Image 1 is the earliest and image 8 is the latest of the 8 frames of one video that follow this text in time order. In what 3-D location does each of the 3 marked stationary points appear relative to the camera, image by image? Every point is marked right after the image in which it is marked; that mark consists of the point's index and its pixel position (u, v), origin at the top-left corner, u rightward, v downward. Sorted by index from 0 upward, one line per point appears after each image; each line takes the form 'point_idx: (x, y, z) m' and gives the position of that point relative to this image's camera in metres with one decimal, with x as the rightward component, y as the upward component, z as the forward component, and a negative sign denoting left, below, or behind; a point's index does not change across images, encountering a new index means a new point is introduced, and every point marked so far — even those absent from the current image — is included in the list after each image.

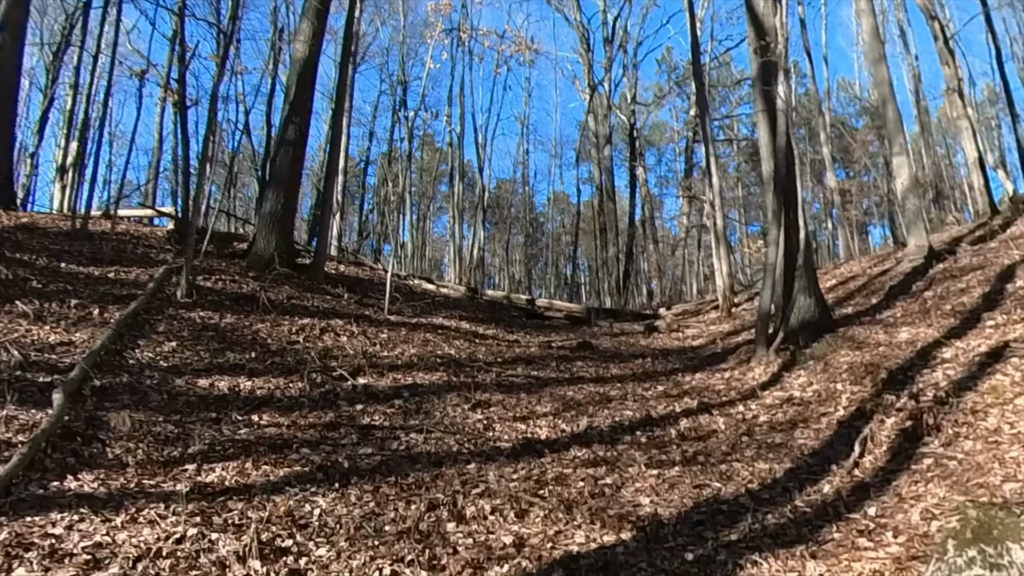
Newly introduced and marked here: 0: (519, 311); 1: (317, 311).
0: (+0.1, -0.5, +12.8) m
1: (-2.6, -0.3, +8.6) m
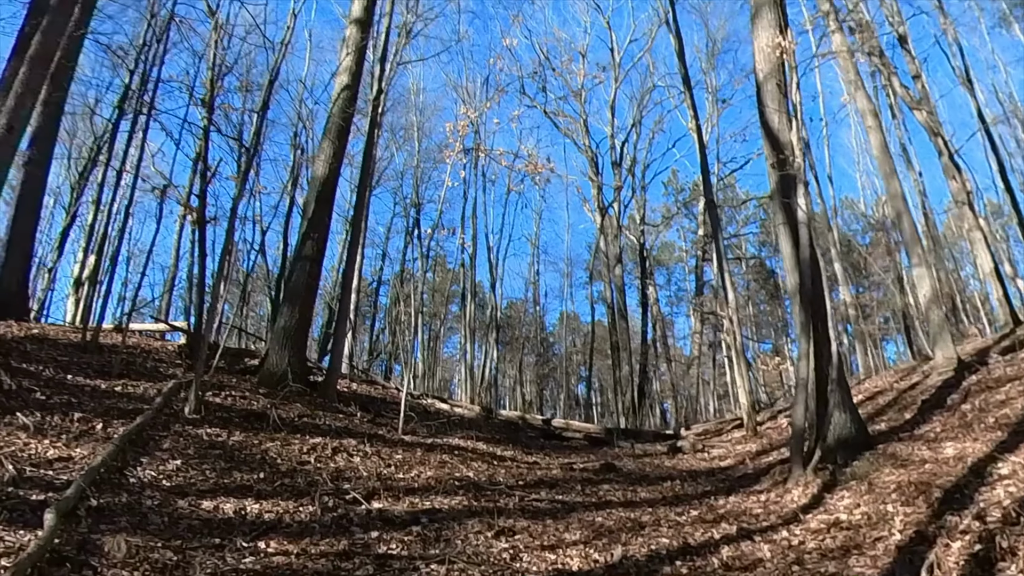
0: (+0.4, -2.7, +12.3) m
1: (-2.3, -1.8, +8.2) m
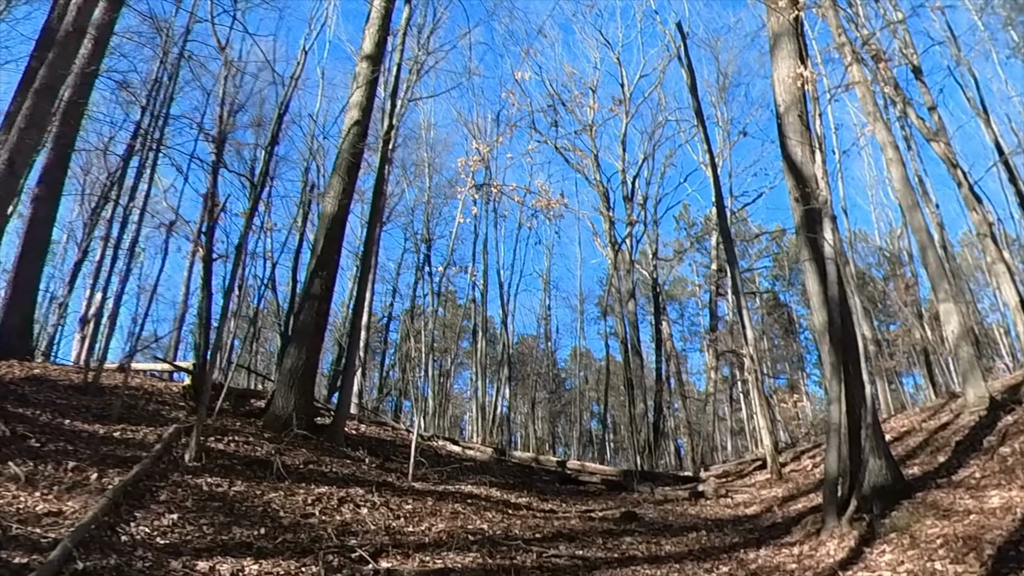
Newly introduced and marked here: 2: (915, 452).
0: (+0.7, -3.4, +11.8) m
1: (-2.1, -2.3, +7.8) m
2: (+6.0, -2.5, +9.8) m
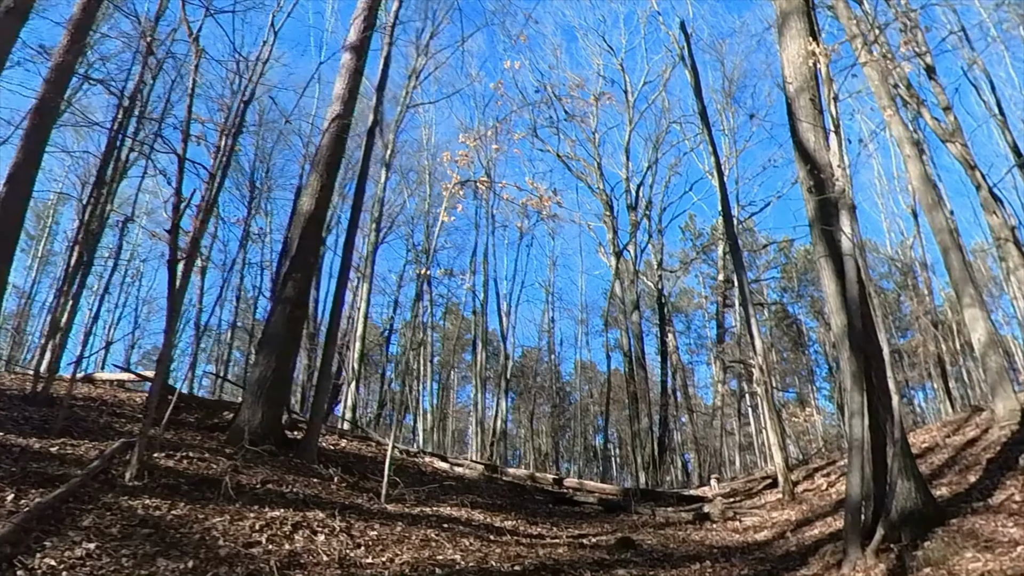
0: (+0.5, -3.5, +10.9) m
1: (-2.3, -2.3, +7.0) m
2: (+5.8, -2.5, +8.9) m
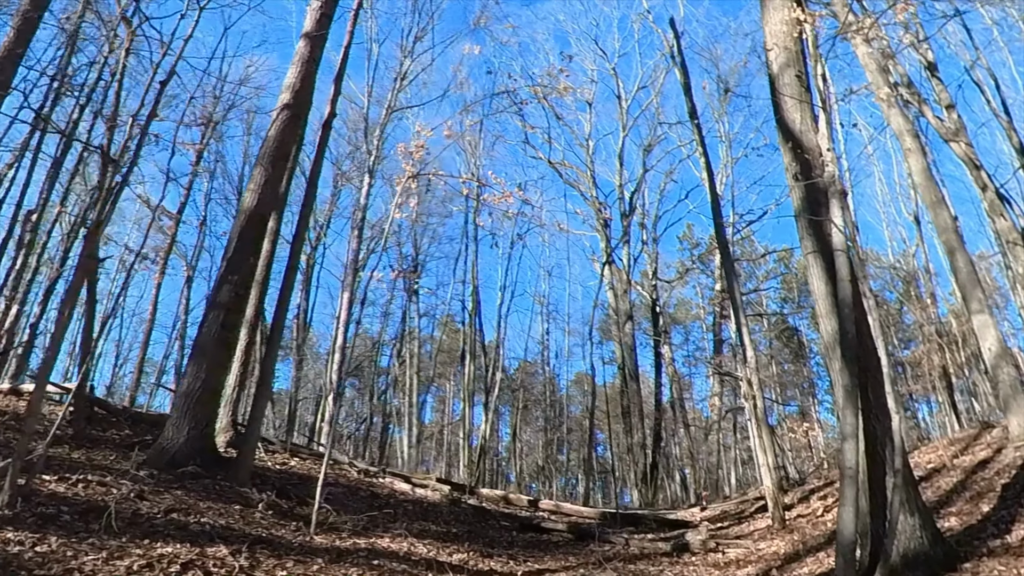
0: (0.0, -3.5, +9.9) m
1: (-2.9, -2.3, +6.1) m
2: (+5.3, -2.6, +7.9) m
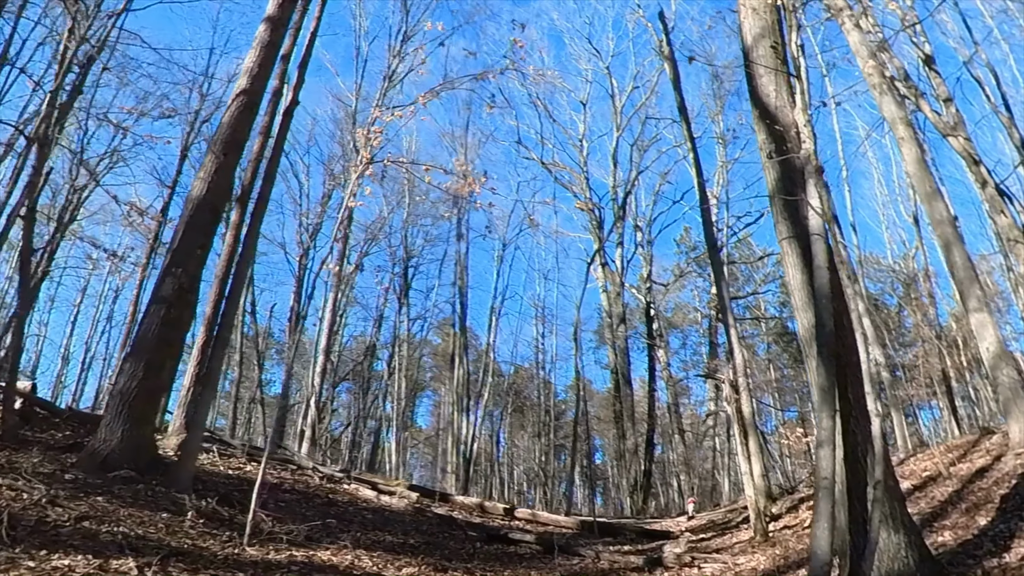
0: (-0.5, -3.5, +9.3) m
1: (-3.4, -2.2, +5.5) m
2: (+4.8, -2.5, +7.3) m
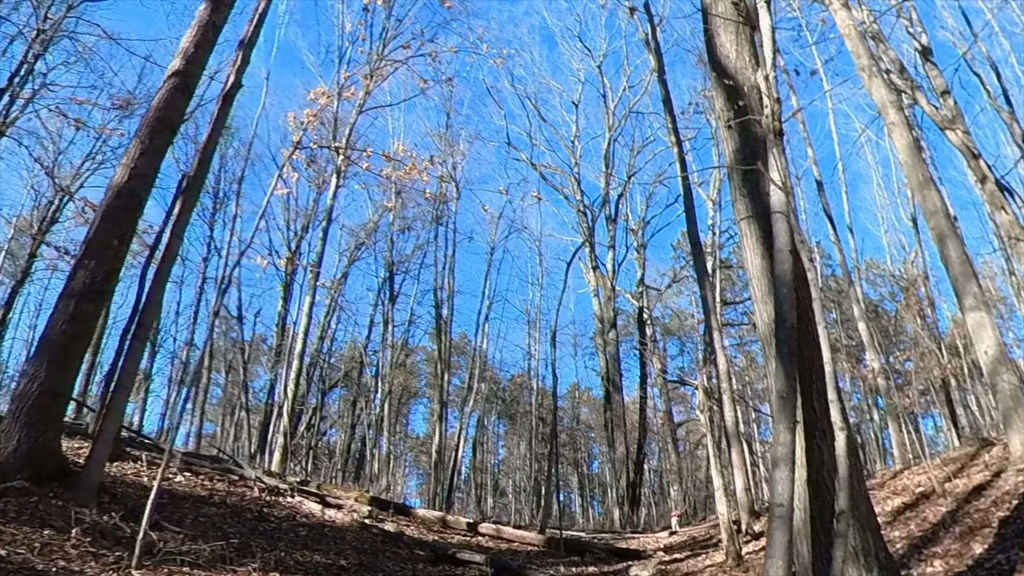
0: (-1.1, -3.4, +8.5) m
1: (-4.0, -2.1, +4.7) m
2: (+4.2, -2.4, +6.5) m
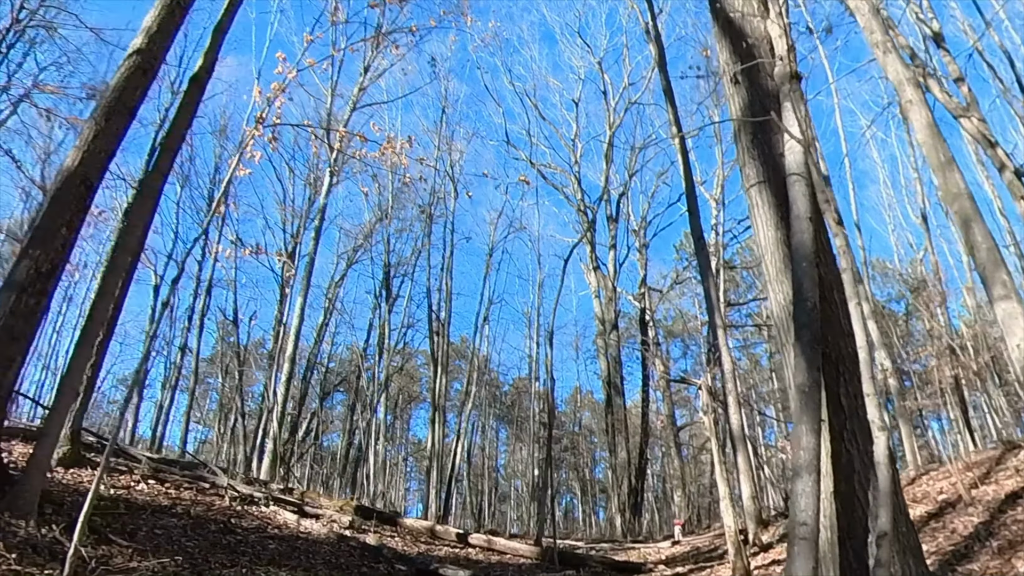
0: (-1.3, -3.3, +7.8) m
1: (-4.2, -2.0, +4.0) m
2: (+4.0, -2.3, +5.8) m
